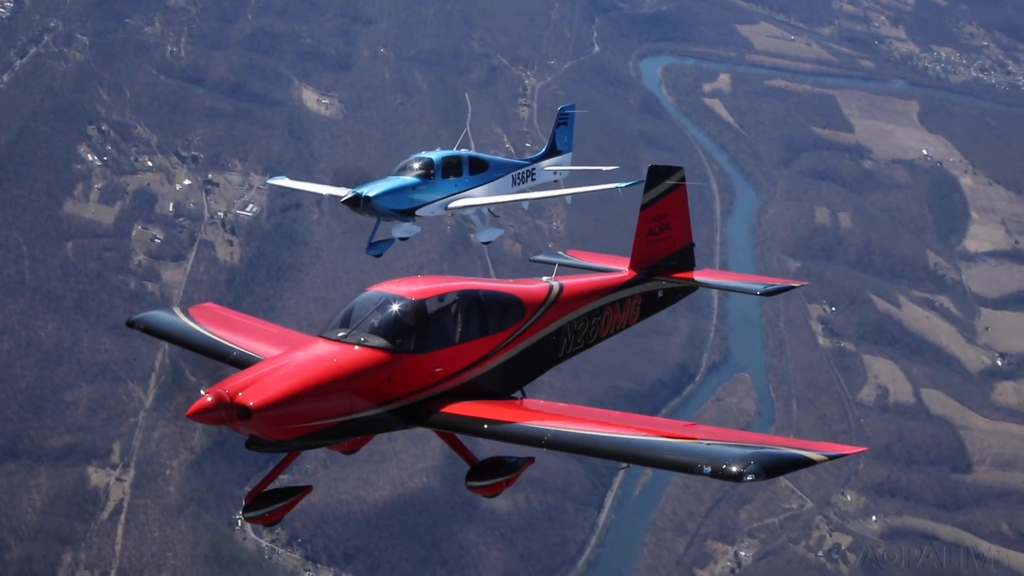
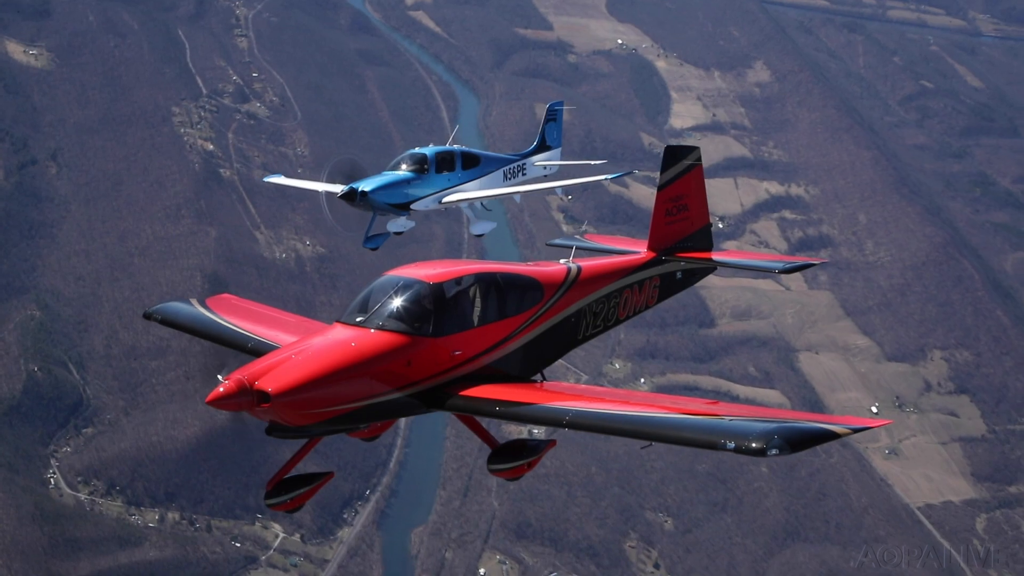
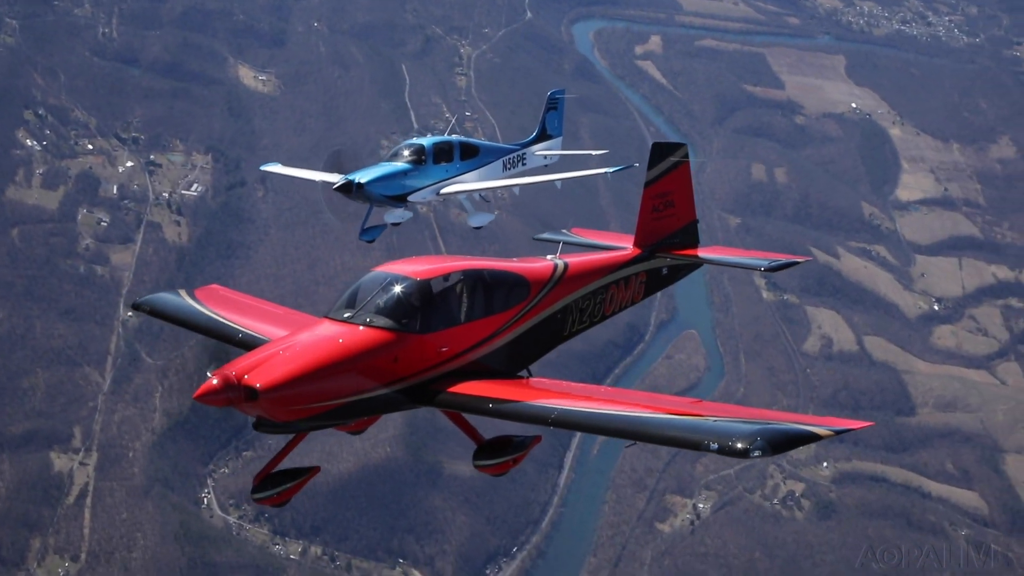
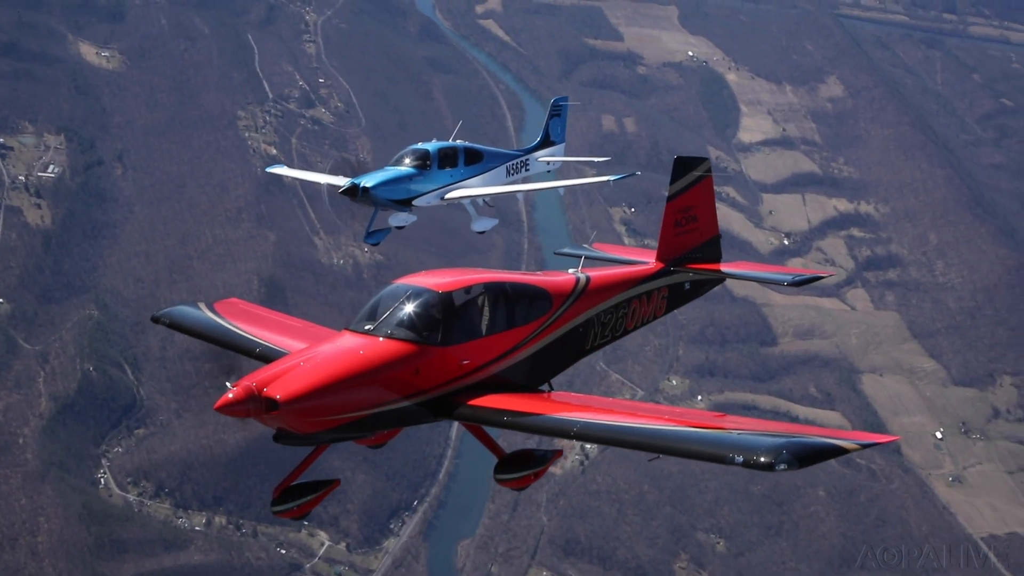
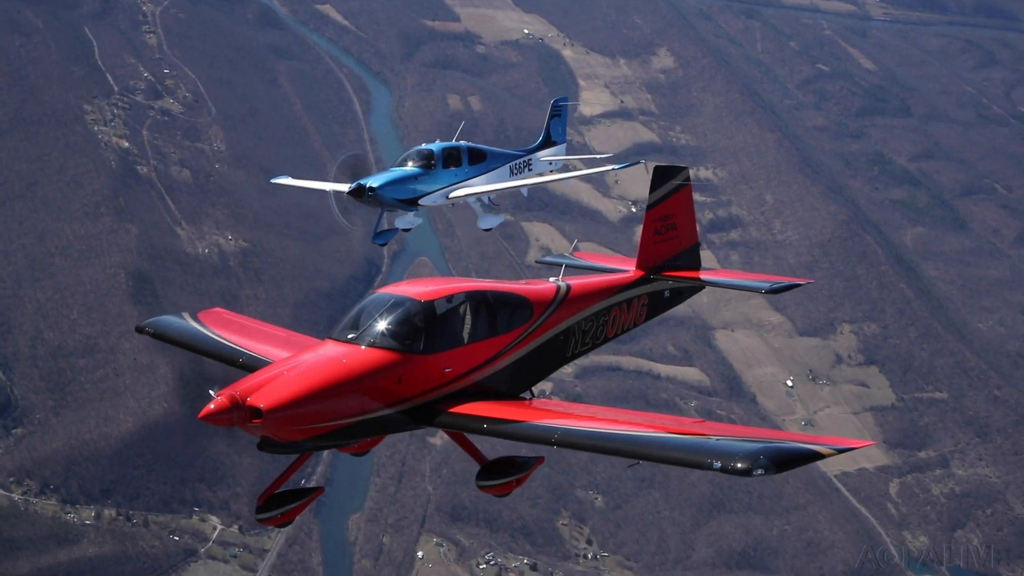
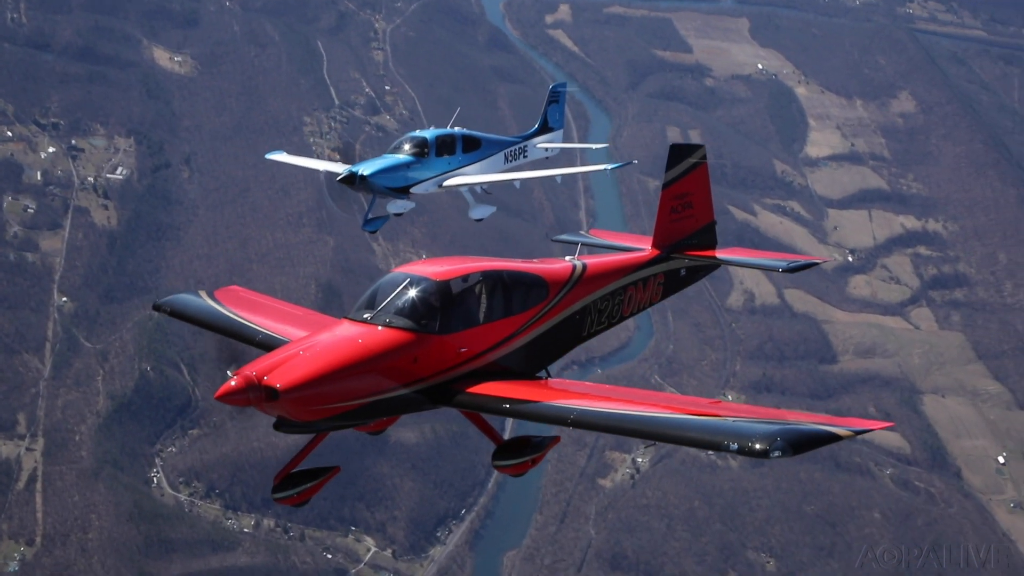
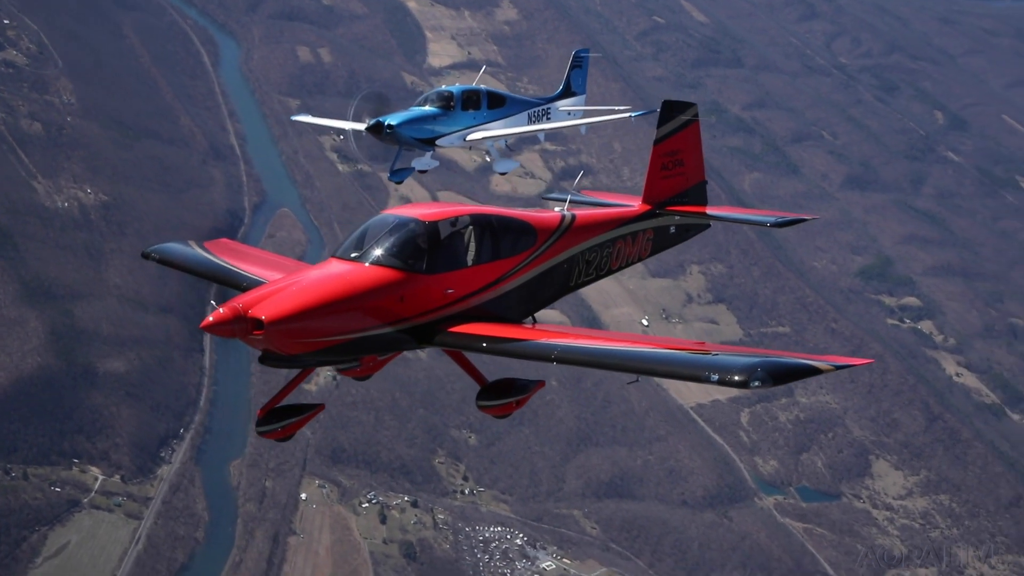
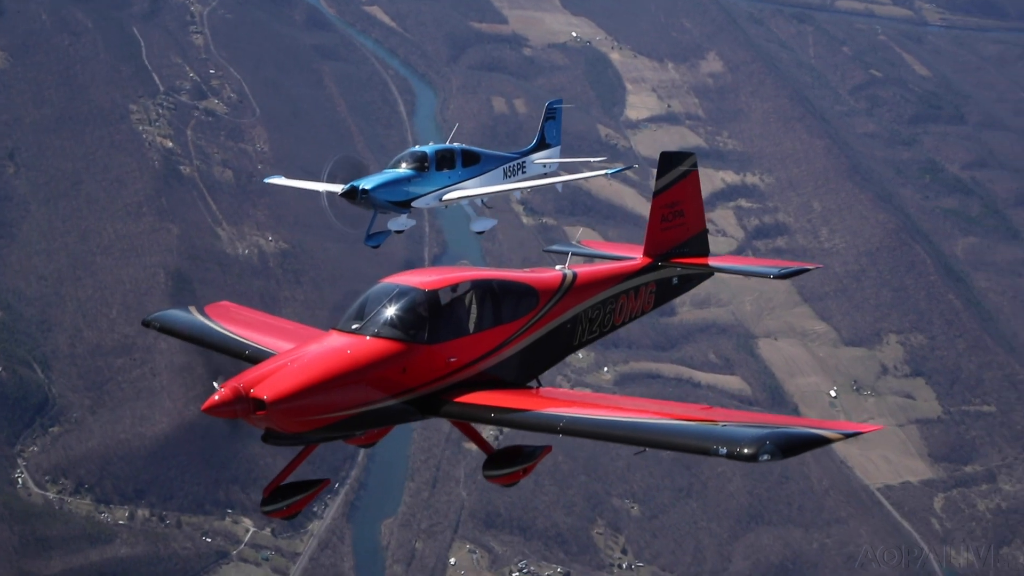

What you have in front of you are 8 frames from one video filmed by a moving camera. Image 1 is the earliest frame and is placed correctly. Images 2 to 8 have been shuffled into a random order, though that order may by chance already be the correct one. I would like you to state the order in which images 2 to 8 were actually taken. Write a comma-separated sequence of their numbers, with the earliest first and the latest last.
3, 6, 4, 2, 8, 5, 7
